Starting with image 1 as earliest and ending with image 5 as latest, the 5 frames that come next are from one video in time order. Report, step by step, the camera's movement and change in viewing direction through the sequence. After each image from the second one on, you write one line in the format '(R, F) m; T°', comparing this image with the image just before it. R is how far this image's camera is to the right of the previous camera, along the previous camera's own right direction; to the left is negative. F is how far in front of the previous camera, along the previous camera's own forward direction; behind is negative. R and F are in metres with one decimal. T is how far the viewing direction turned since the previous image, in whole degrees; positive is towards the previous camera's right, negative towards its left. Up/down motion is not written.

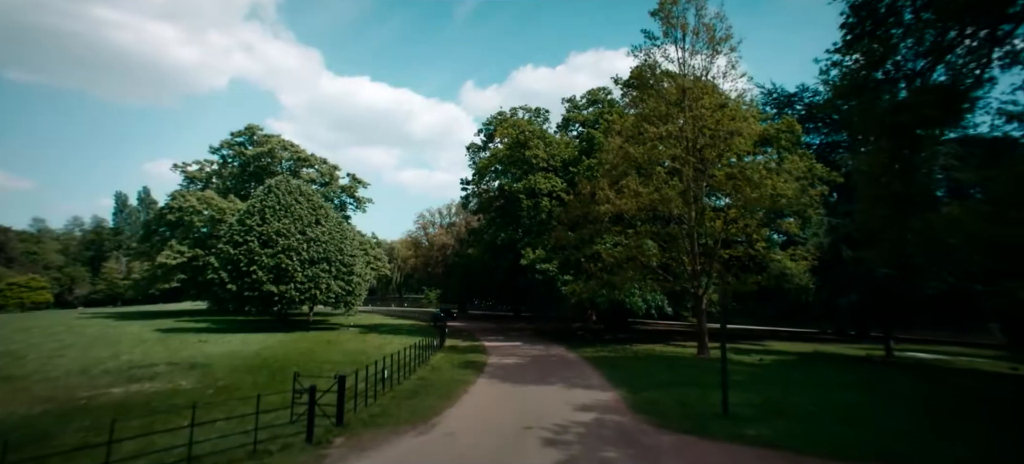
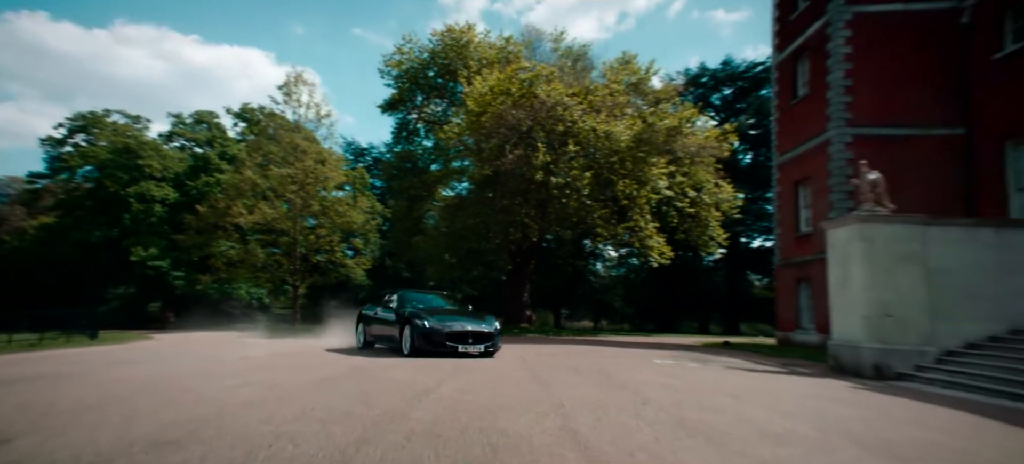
(-6.7, -12.8) m; +43°
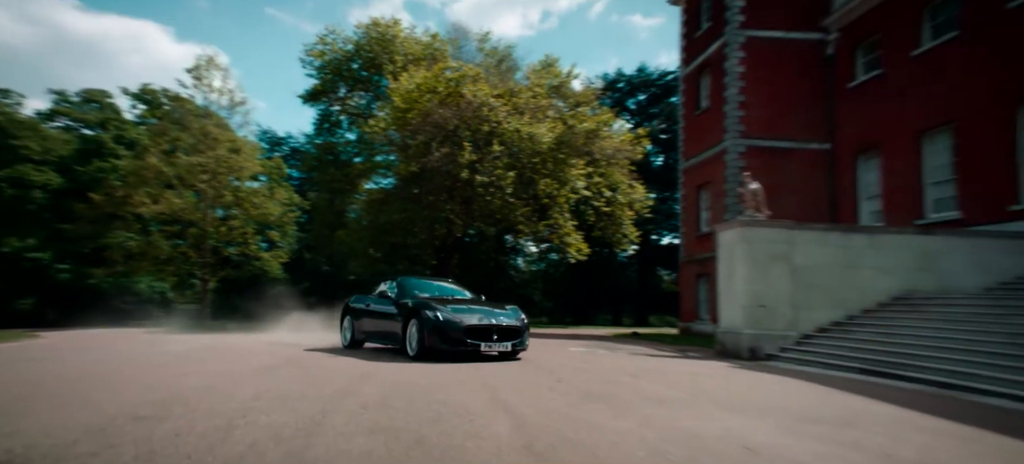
(-0.2, -0.8) m; +8°
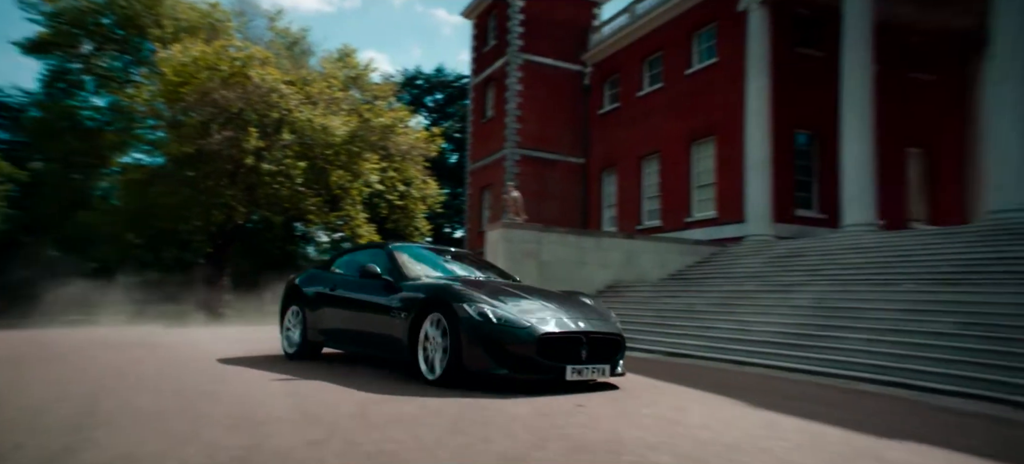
(+0.1, -1.4) m; +21°
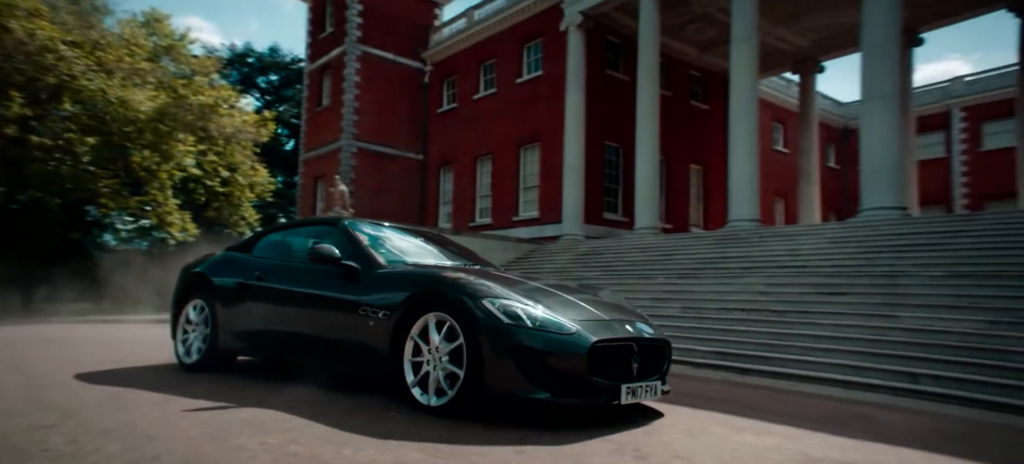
(+0.4, -0.4) m; +16°
